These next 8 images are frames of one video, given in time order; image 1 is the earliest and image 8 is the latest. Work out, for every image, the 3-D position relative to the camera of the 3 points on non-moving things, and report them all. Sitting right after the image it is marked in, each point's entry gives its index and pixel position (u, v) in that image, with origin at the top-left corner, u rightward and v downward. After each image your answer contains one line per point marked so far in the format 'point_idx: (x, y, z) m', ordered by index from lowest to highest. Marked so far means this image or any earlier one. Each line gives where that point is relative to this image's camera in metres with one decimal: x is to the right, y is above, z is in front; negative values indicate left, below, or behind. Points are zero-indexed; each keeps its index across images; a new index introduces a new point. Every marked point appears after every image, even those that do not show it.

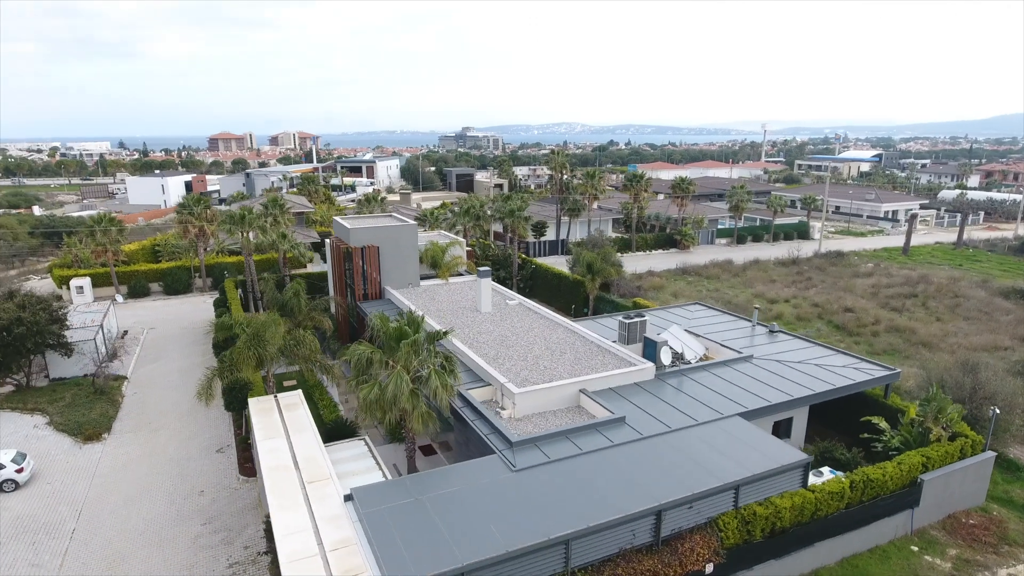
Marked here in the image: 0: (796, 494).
0: (+5.6, -4.1, +12.8) m
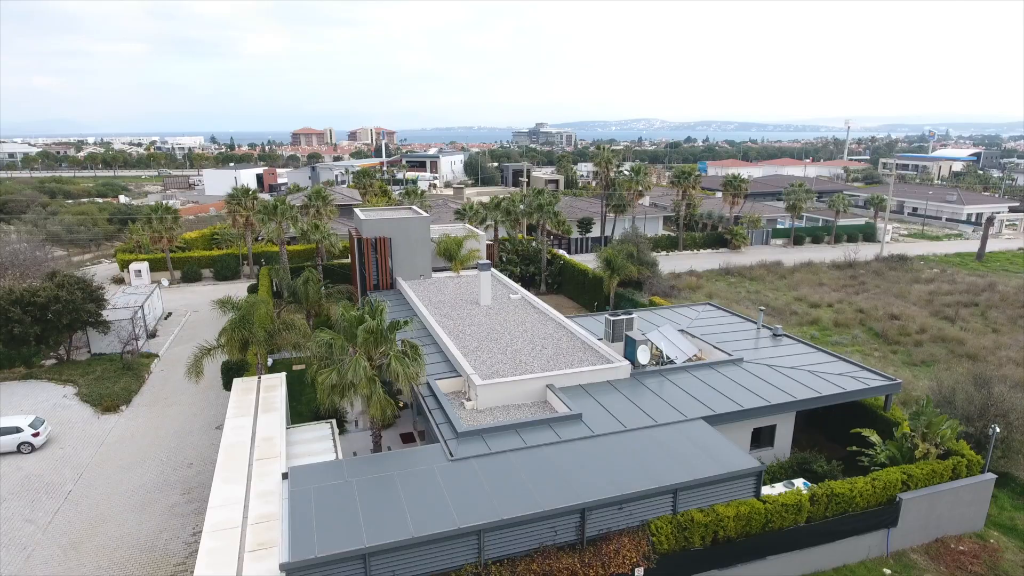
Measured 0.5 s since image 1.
0: (+4.3, -4.1, +12.3) m
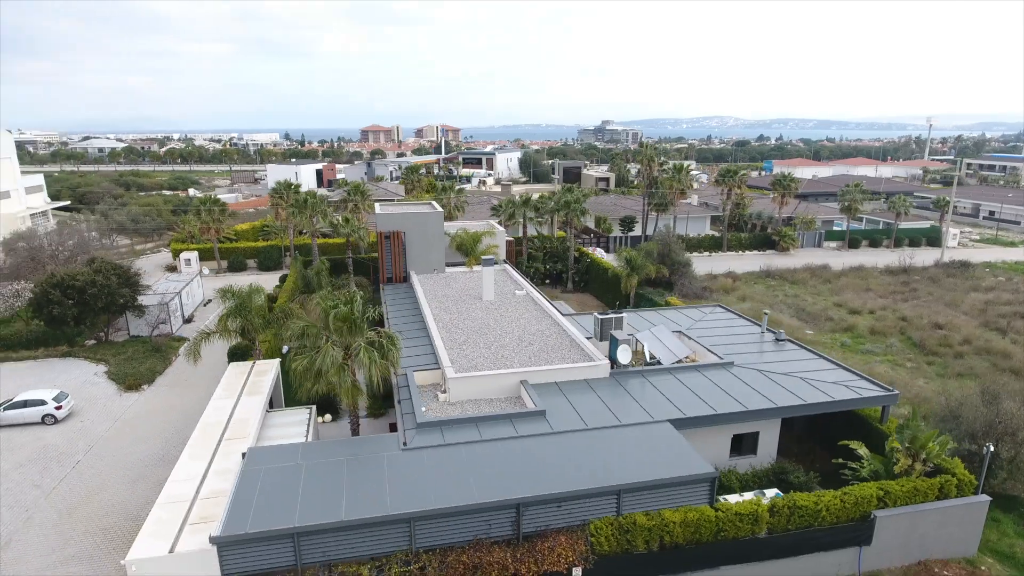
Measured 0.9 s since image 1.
0: (+3.3, -4.1, +11.9) m
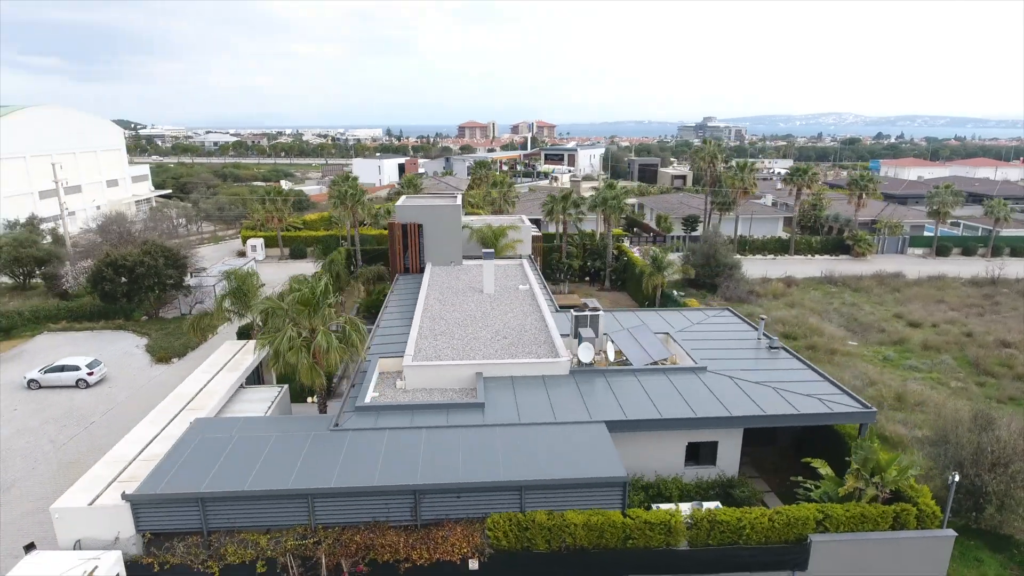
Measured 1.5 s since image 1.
0: (+1.6, -4.0, +11.6) m
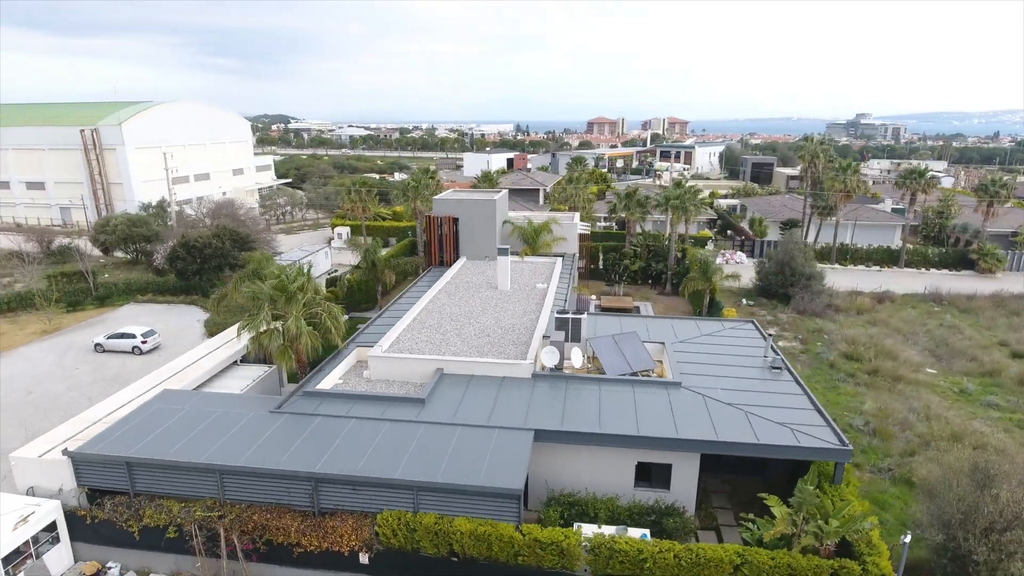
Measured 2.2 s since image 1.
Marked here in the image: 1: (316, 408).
0: (-0.3, -4.0, +11.1) m
1: (-4.2, -2.6, +14.0) m
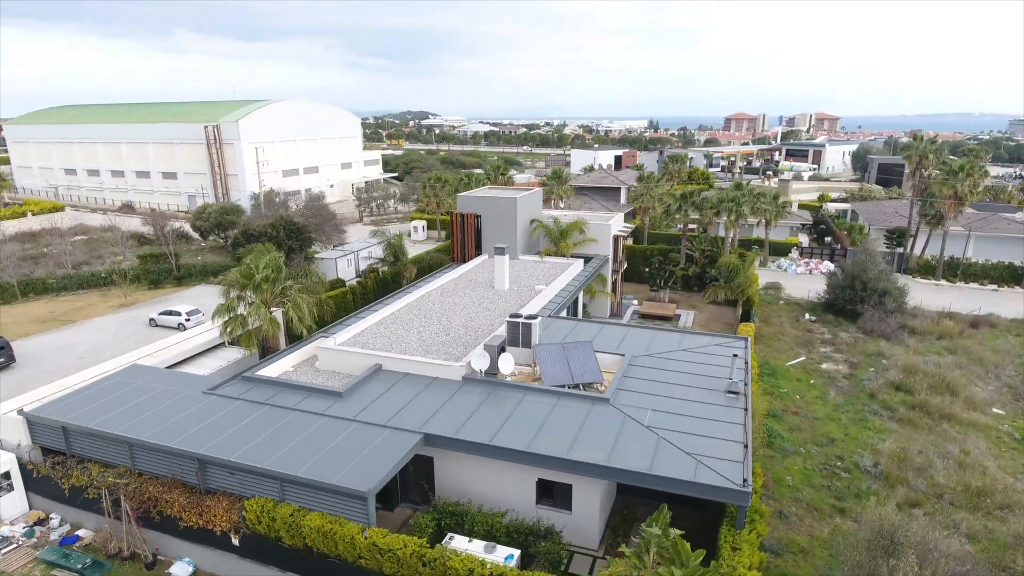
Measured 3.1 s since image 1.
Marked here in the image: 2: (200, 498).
0: (-2.9, -4.0, +11.1) m
1: (-6.0, -2.4, +14.7) m
2: (-5.9, -3.9, +12.2) m
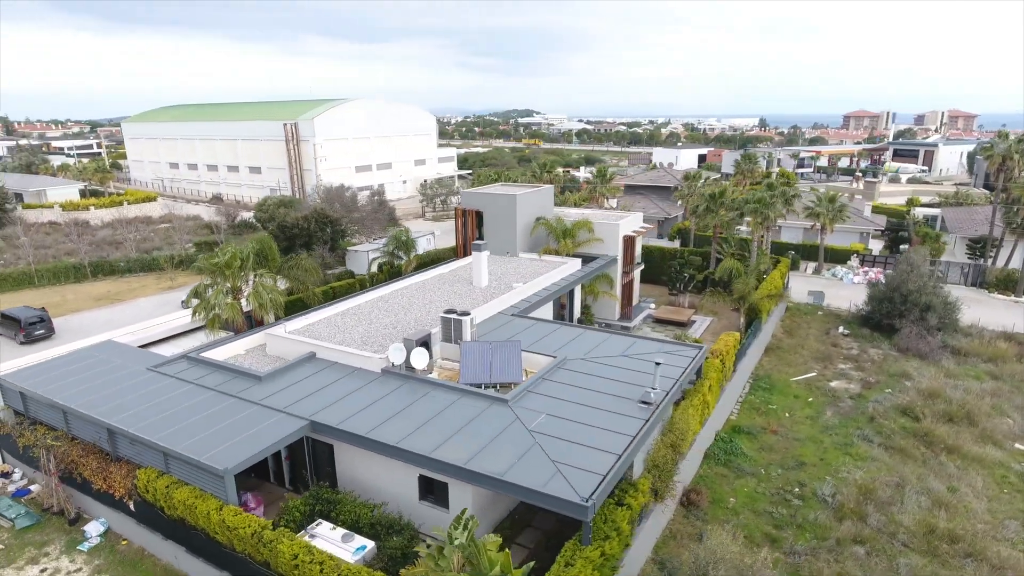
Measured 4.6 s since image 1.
0: (-5.5, -3.8, +11.6) m
1: (-7.9, -2.0, +15.7) m
2: (-8.2, -3.6, +13.2) m
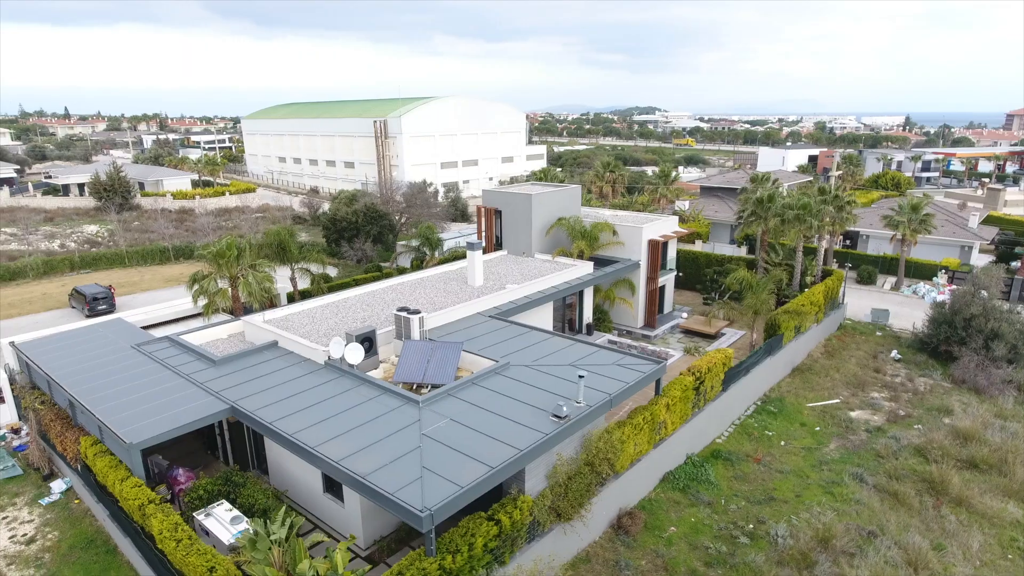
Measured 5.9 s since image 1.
0: (-7.6, -3.5, +12.6) m
1: (-9.1, -1.6, +16.9) m
2: (-10.0, -3.2, +14.6) m
